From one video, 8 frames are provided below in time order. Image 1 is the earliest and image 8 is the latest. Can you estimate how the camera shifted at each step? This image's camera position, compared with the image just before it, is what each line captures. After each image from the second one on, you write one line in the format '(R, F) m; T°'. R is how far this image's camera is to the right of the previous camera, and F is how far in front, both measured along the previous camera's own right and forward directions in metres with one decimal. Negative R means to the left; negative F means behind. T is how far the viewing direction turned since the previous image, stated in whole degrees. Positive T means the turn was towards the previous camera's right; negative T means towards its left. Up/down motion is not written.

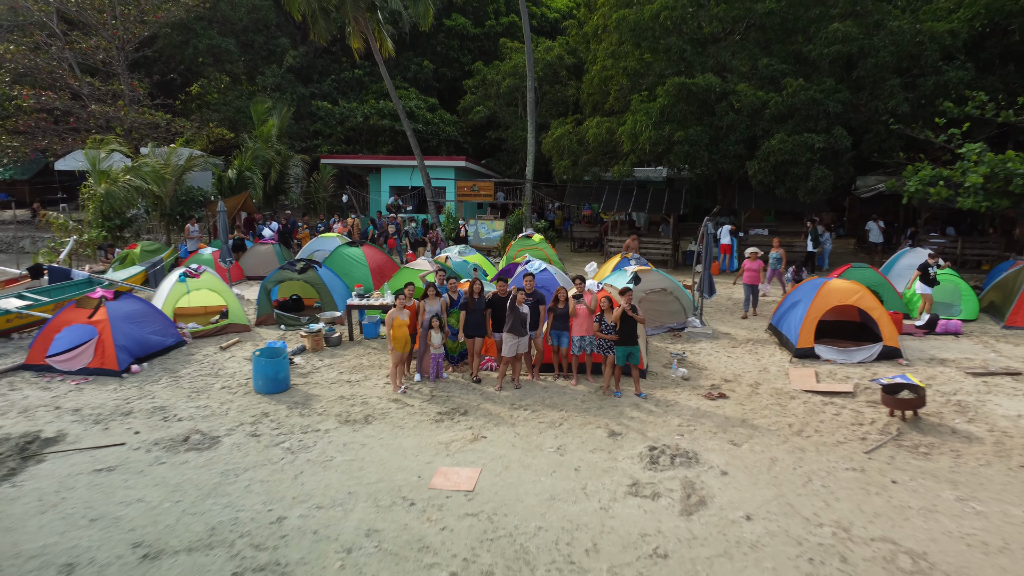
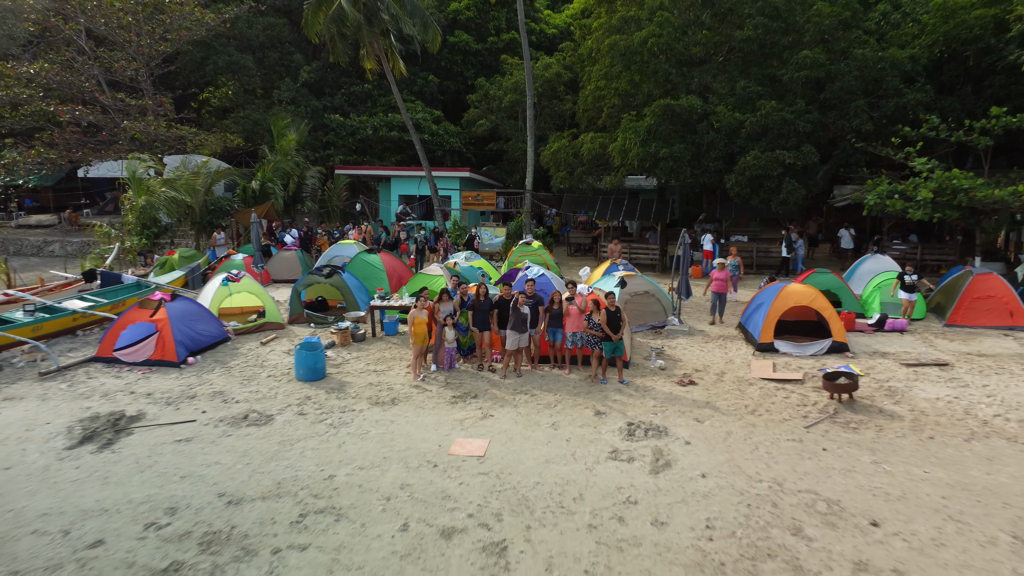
(0.0, -1.4) m; 0°
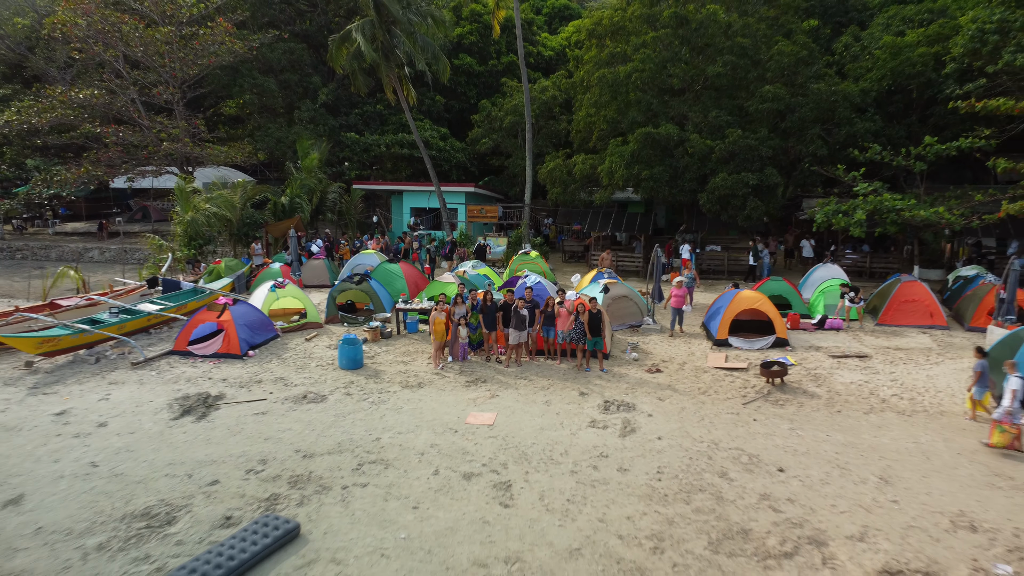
(0.0, -2.2) m; 0°
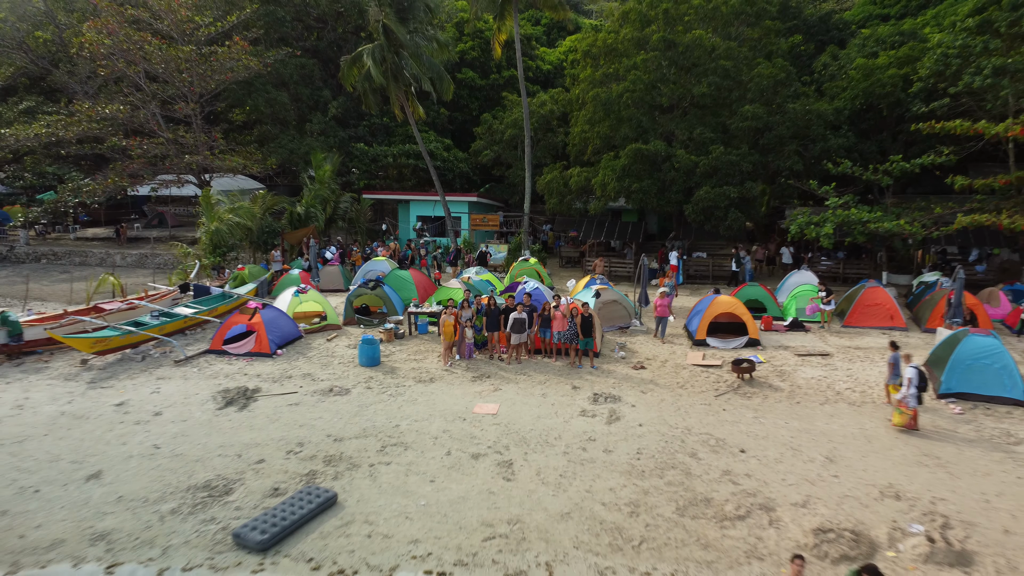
(0.0, -1.4) m; 0°
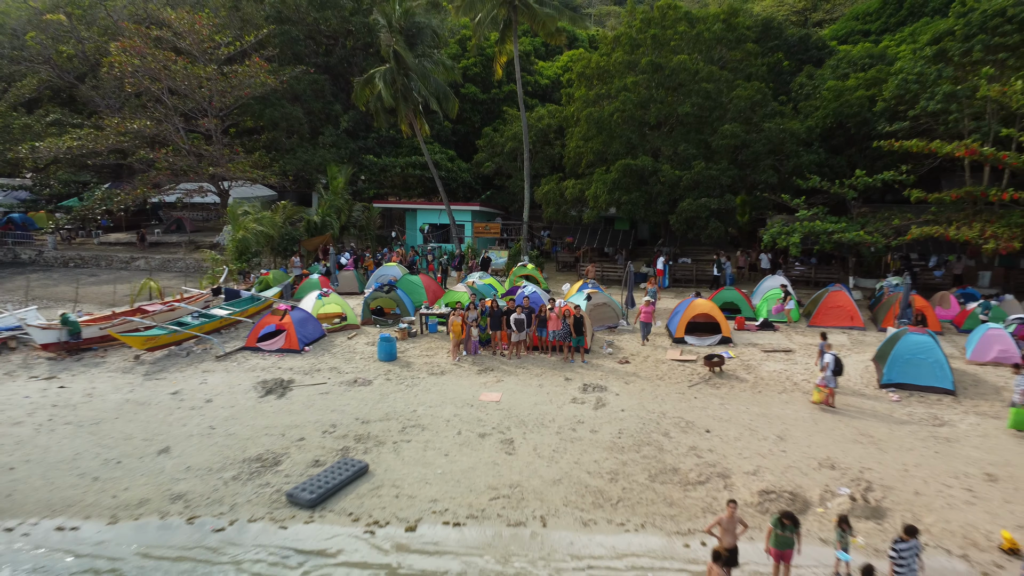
(0.0, -1.7) m; 0°
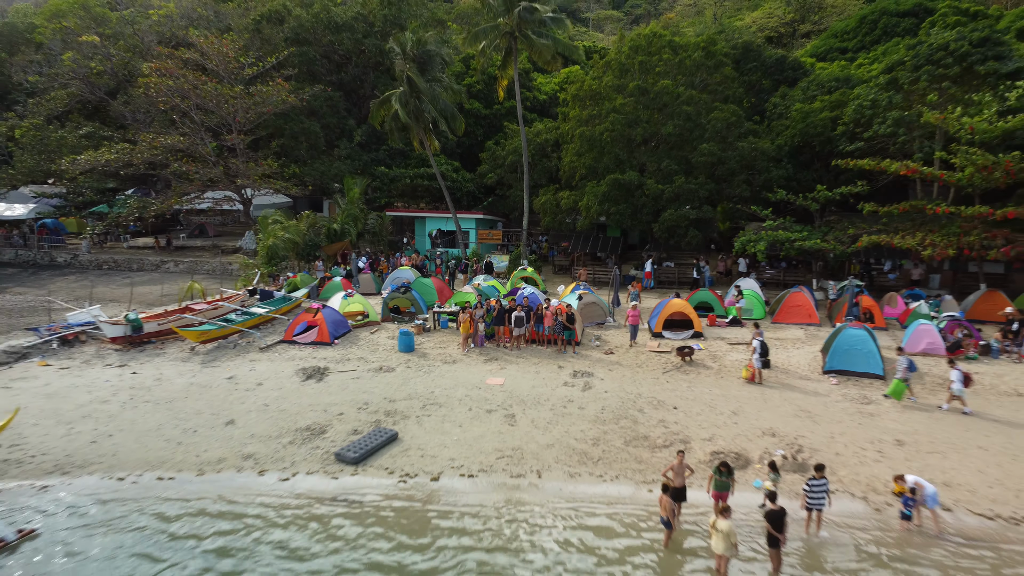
(0.0, -2.4) m; 0°
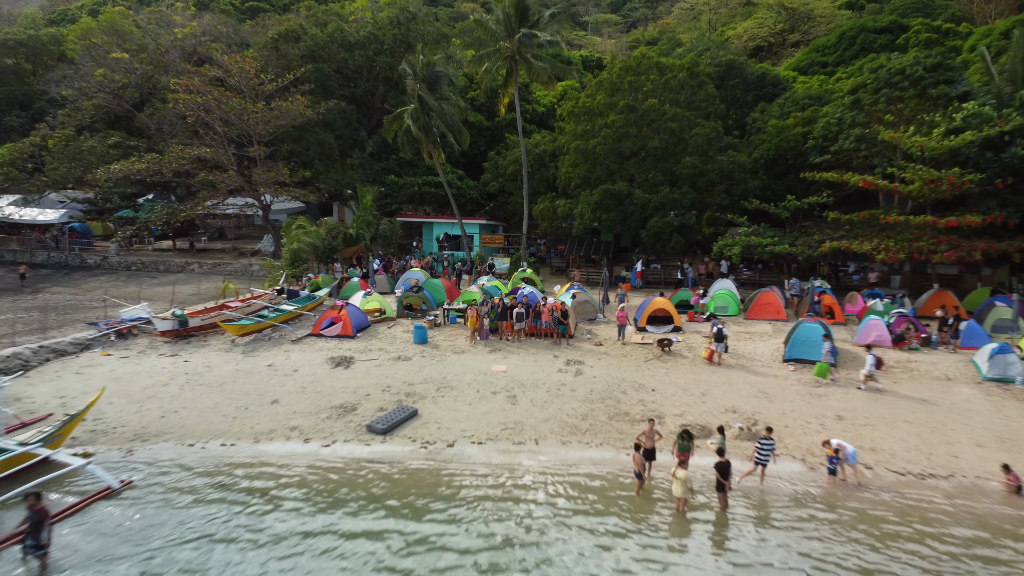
(0.0, -2.3) m; 0°
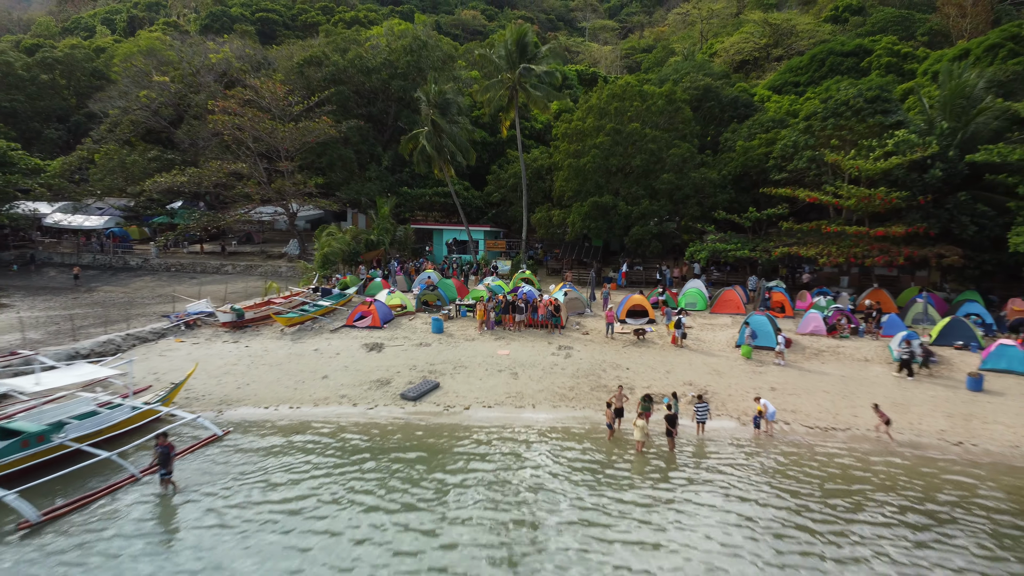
(-0.1, -3.9) m; 0°
